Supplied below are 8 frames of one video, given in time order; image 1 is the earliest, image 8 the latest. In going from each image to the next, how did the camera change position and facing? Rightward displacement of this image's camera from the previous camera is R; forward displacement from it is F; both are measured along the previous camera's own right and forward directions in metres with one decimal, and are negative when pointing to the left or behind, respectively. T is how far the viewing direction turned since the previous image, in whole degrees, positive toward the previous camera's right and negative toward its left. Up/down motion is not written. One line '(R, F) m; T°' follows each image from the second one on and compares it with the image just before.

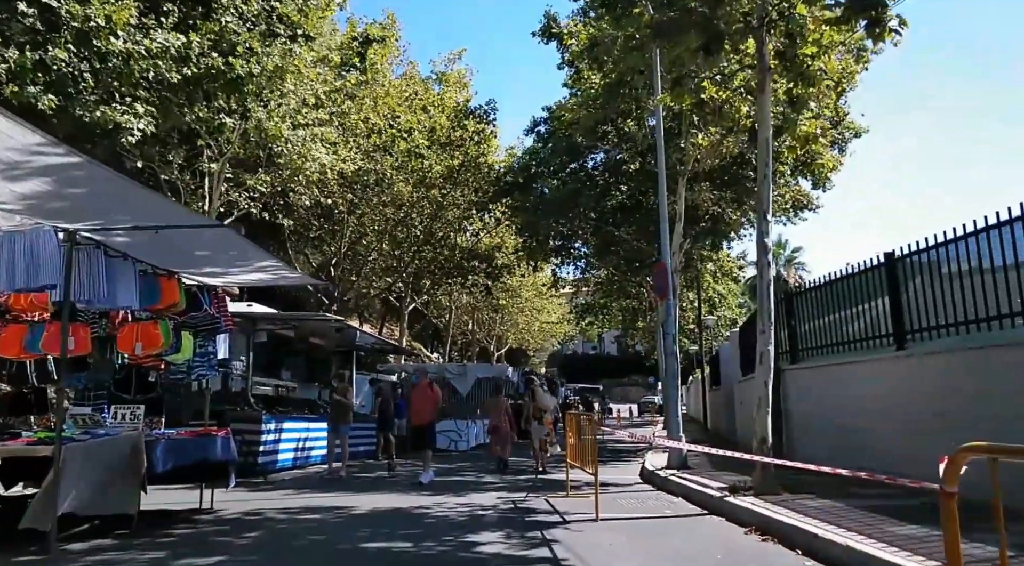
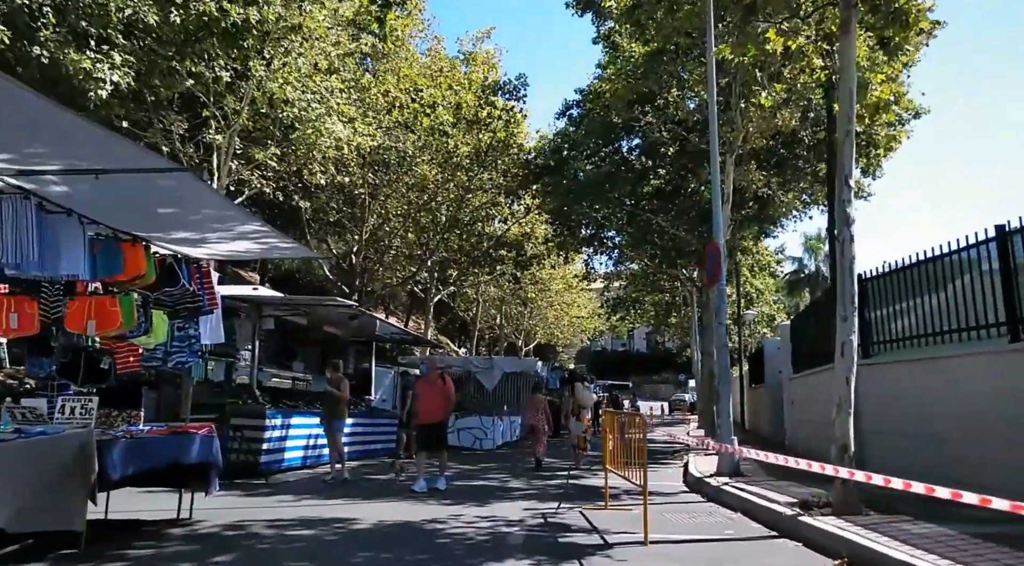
(0.0, +1.5) m; -2°
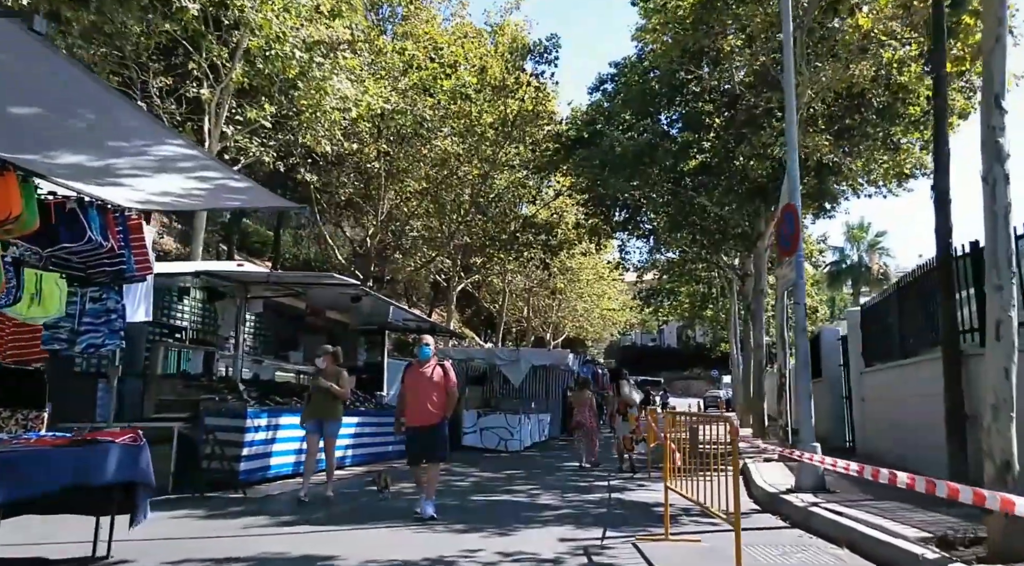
(0.0, +2.2) m; -2°
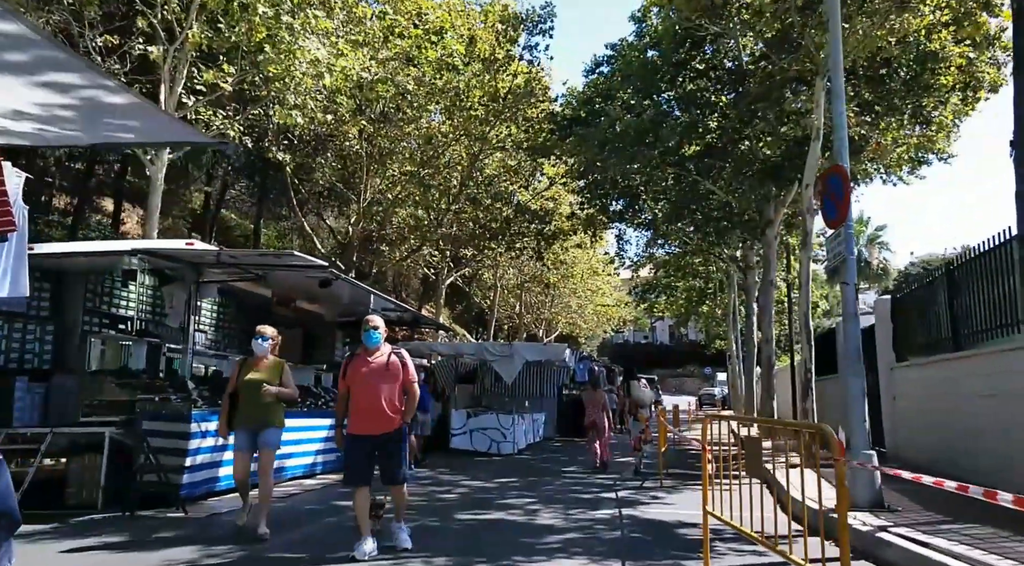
(0.0, +1.6) m; +1°
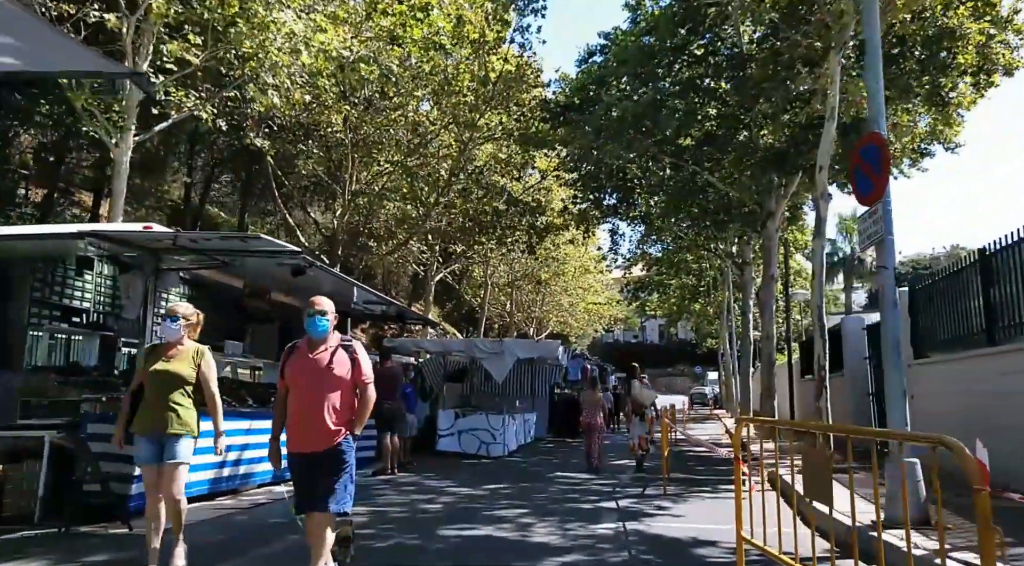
(0.0, +0.9) m; +1°
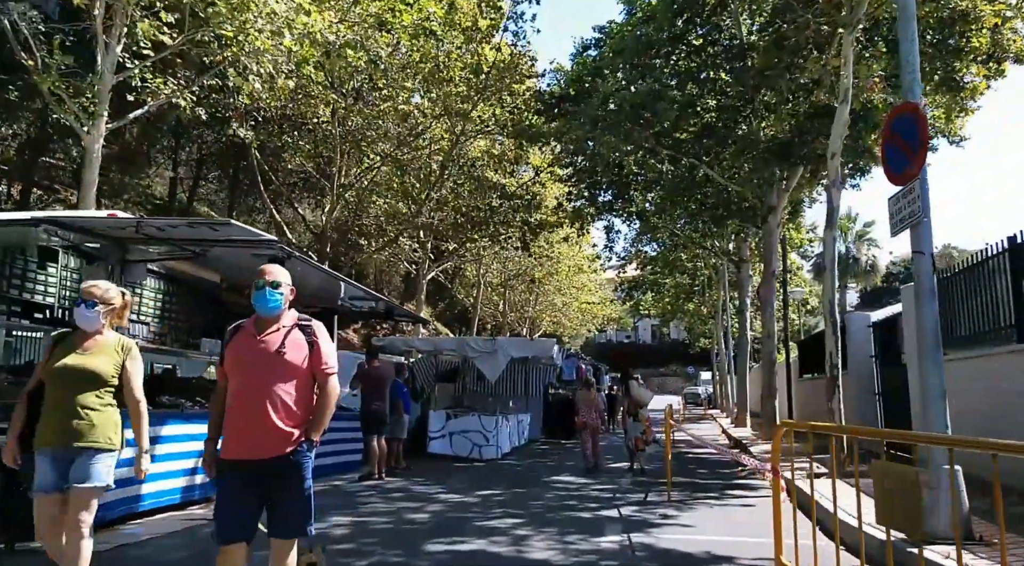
(0.0, +0.7) m; +1°
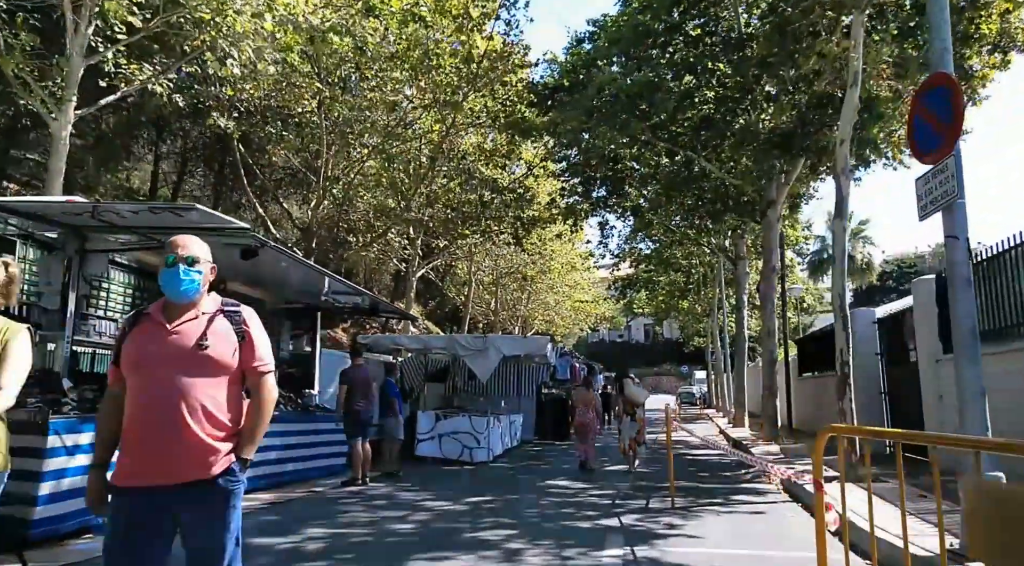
(0.0, +0.6) m; +1°
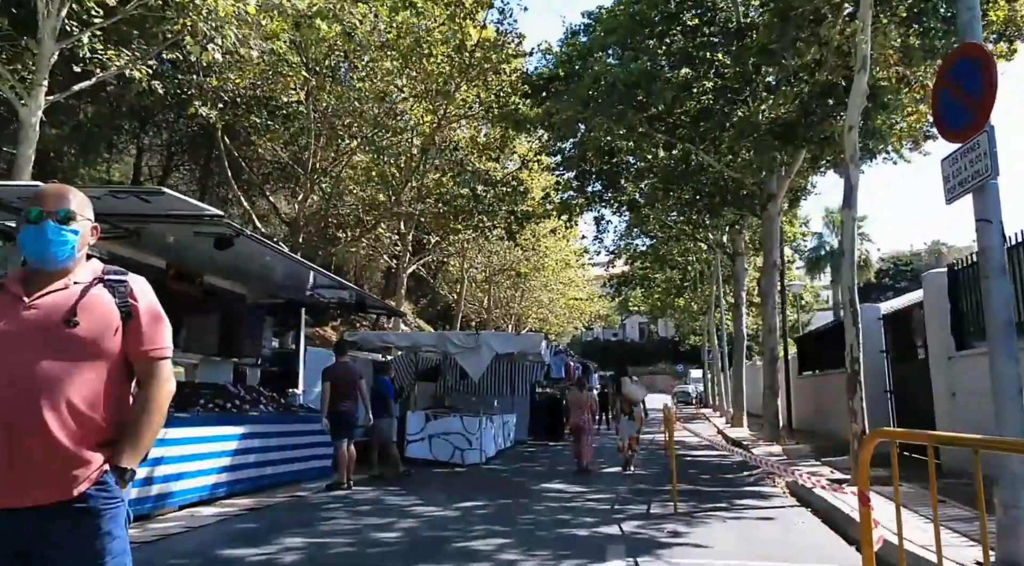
(0.0, +0.5) m; 0°
